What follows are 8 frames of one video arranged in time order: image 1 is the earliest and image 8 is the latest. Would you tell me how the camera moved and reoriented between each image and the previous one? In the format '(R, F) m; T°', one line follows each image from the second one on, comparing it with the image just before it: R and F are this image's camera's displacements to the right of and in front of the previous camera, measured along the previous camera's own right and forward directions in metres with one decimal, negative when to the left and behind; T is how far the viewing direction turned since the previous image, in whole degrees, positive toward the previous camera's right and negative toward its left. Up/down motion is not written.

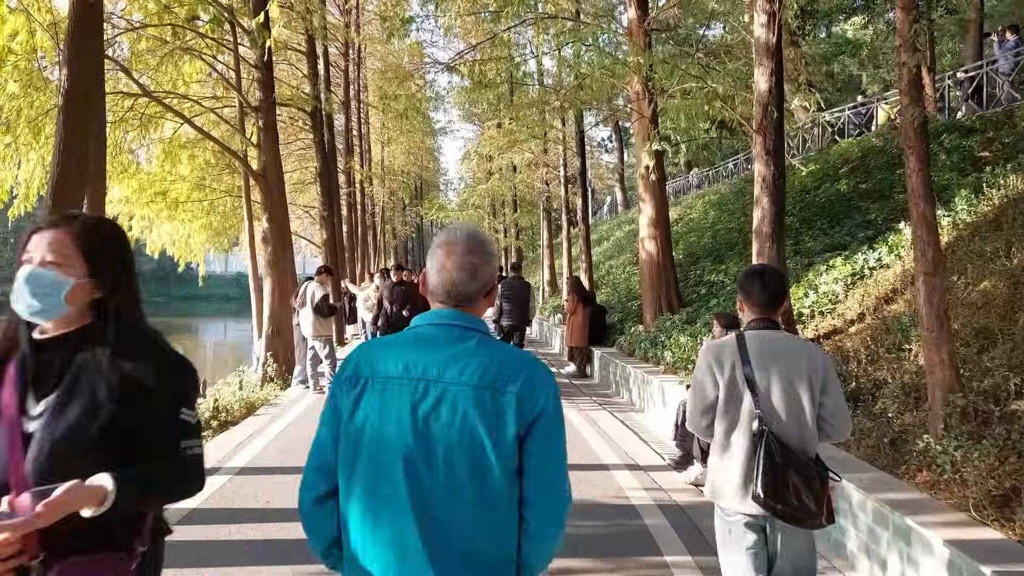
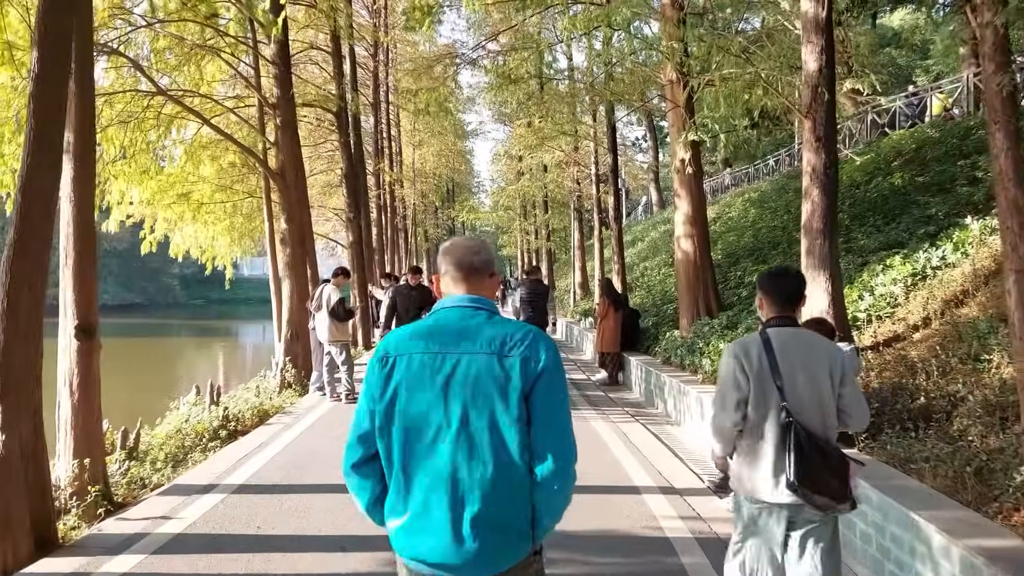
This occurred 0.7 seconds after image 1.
(+0.1, +0.7) m; -3°
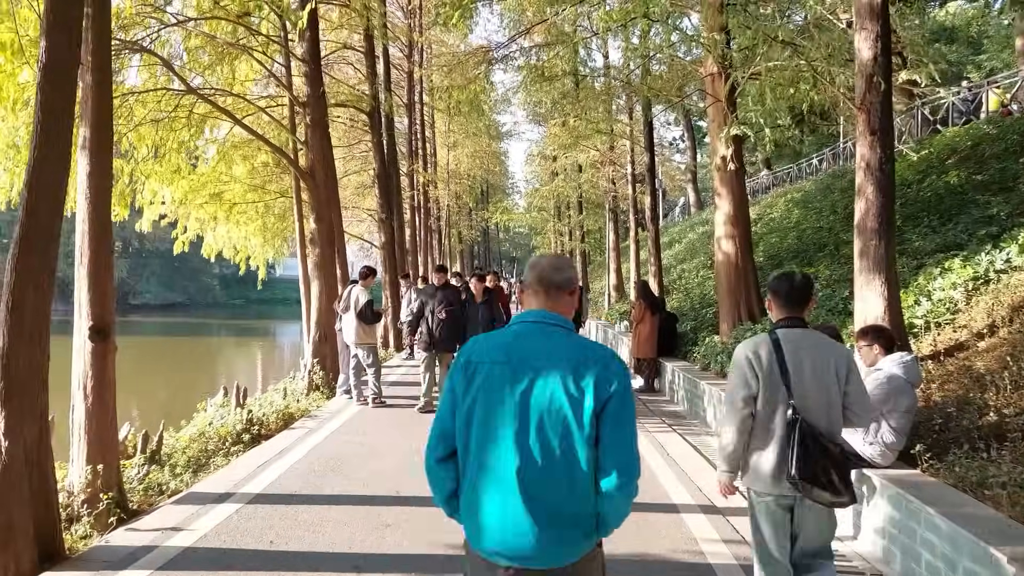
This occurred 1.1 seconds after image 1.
(0.0, +0.4) m; -3°
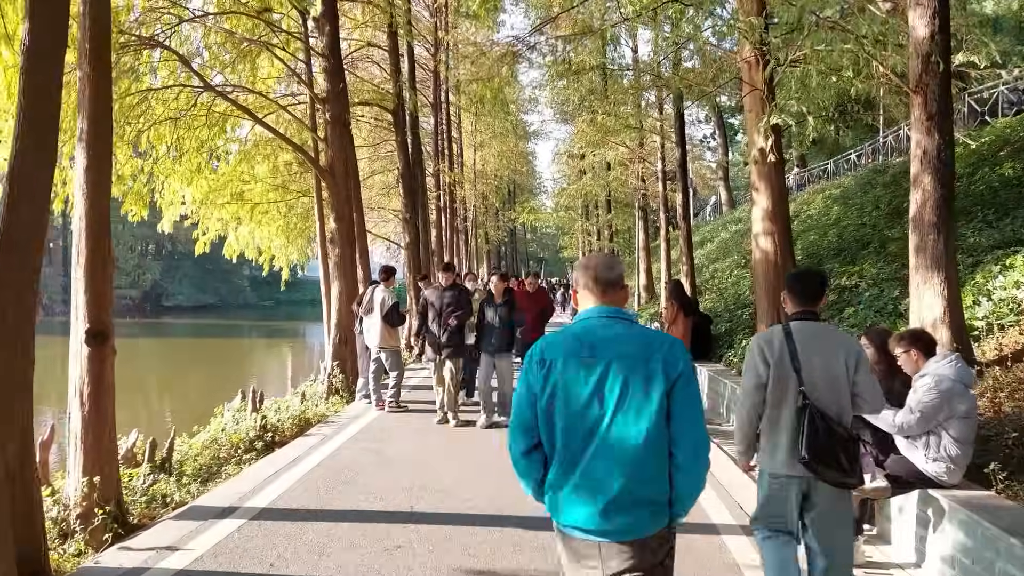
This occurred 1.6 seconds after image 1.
(0.0, +0.5) m; -2°
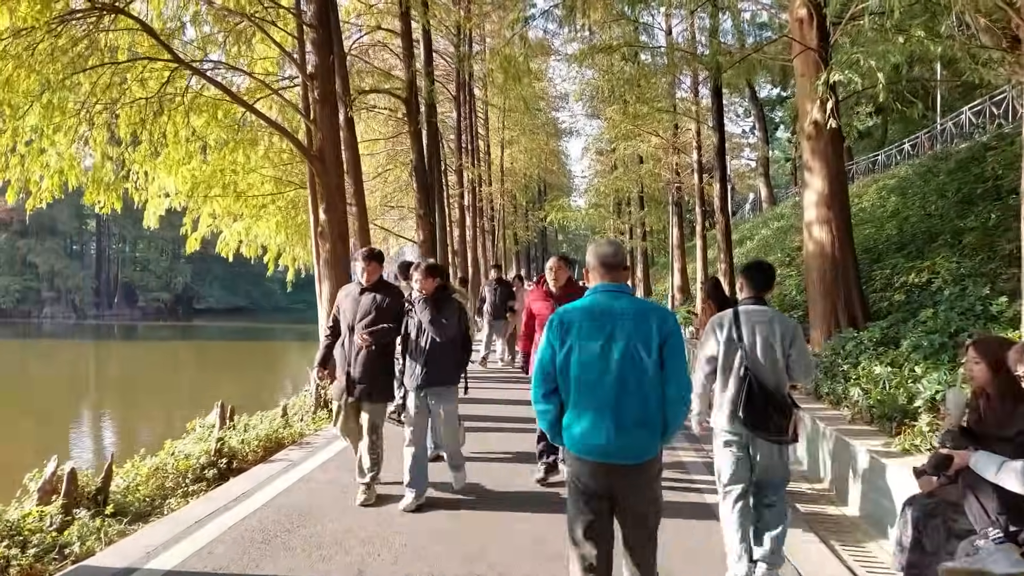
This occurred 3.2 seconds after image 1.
(+0.3, +1.4) m; -3°
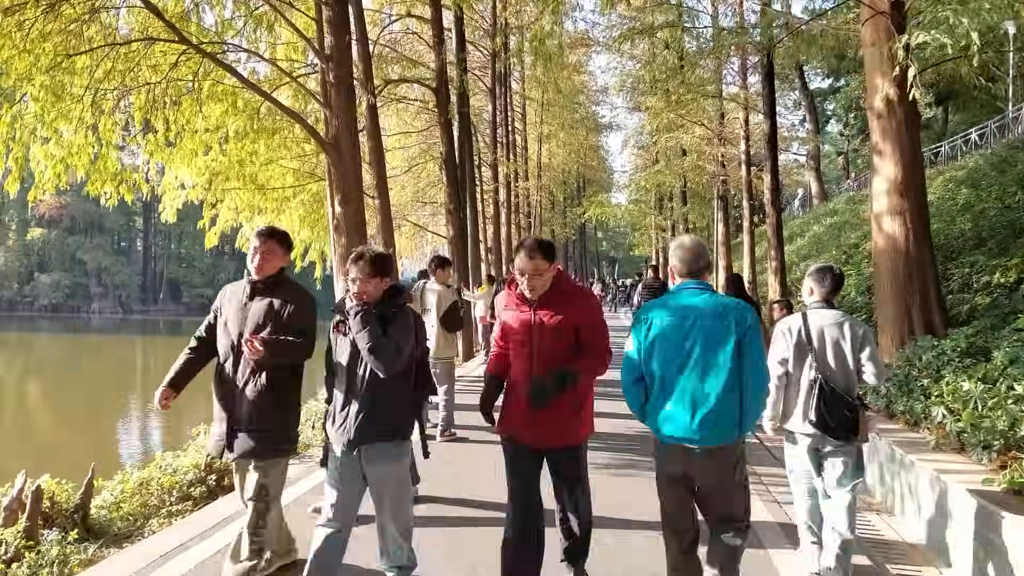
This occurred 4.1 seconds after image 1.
(+0.2, +0.9) m; -3°
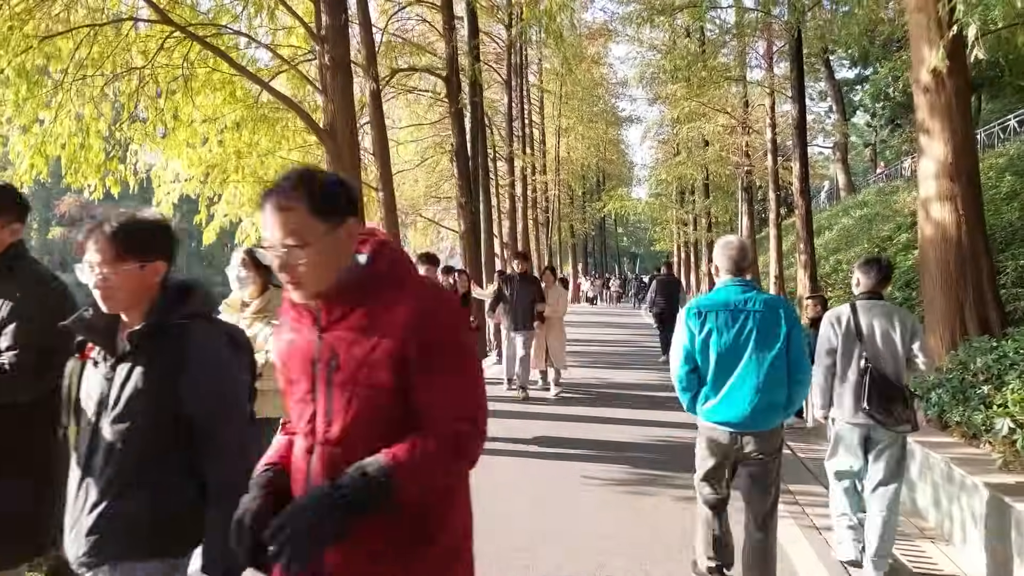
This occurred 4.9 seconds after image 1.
(+0.2, +0.7) m; -2°
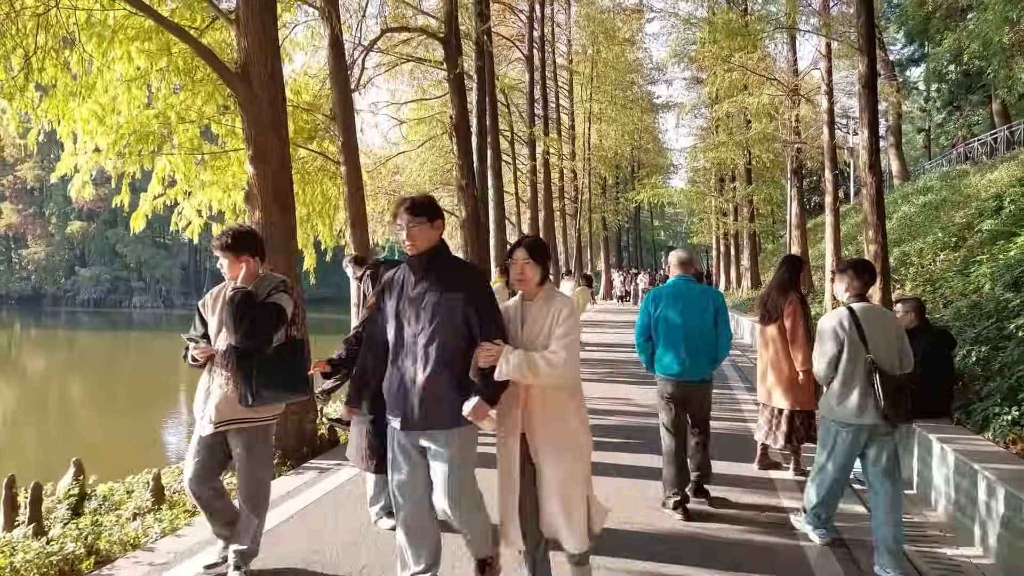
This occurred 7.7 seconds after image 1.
(+0.6, +2.4) m; -3°
